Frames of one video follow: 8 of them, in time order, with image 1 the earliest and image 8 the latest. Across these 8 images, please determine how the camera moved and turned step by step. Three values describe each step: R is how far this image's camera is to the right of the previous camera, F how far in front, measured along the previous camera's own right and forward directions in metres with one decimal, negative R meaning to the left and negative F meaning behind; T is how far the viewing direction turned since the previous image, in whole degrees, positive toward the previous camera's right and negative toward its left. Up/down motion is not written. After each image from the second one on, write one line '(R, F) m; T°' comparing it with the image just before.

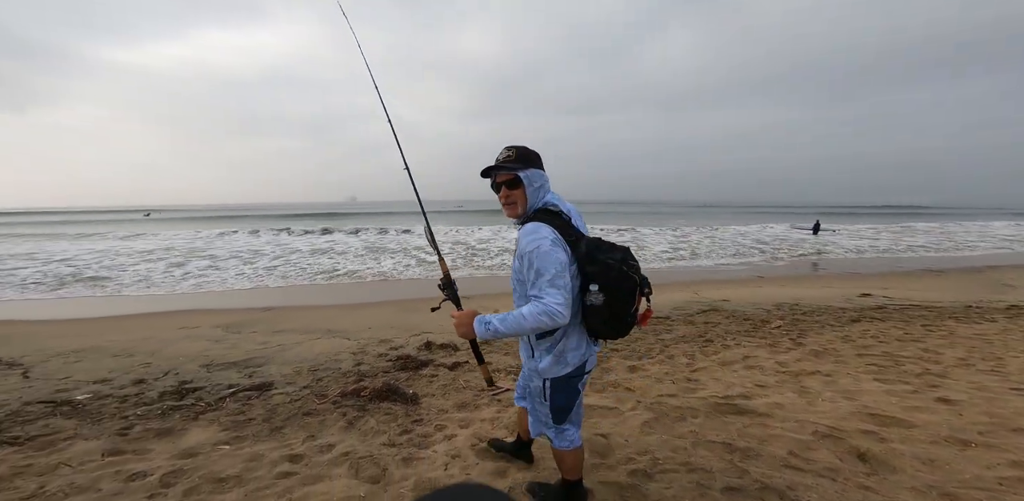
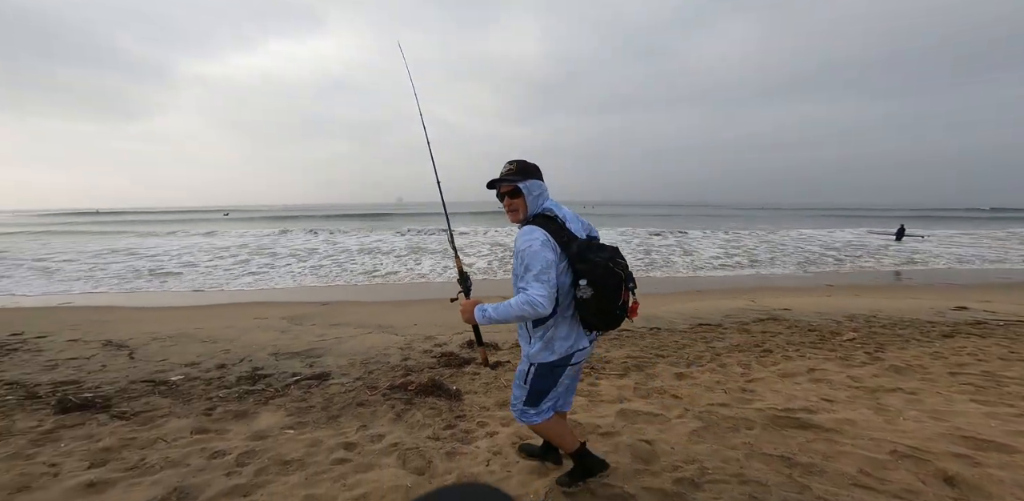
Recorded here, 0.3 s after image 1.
(0.0, 0.0) m; -7°
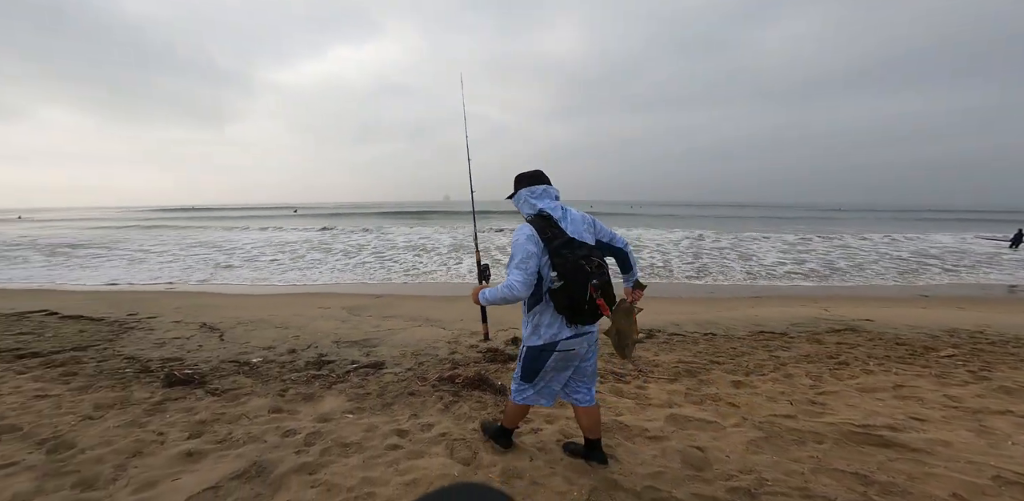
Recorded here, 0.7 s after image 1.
(0.0, 0.0) m; -7°
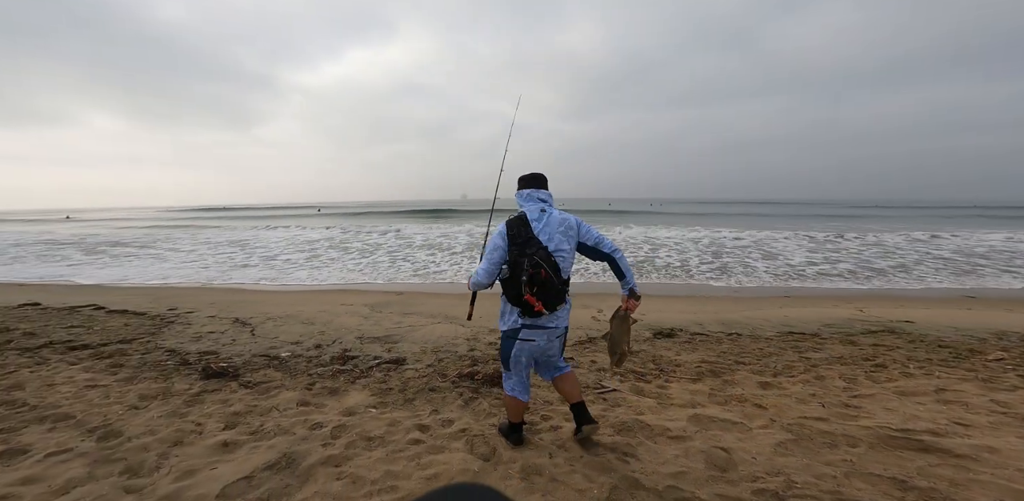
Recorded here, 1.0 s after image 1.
(0.0, 0.0) m; -3°
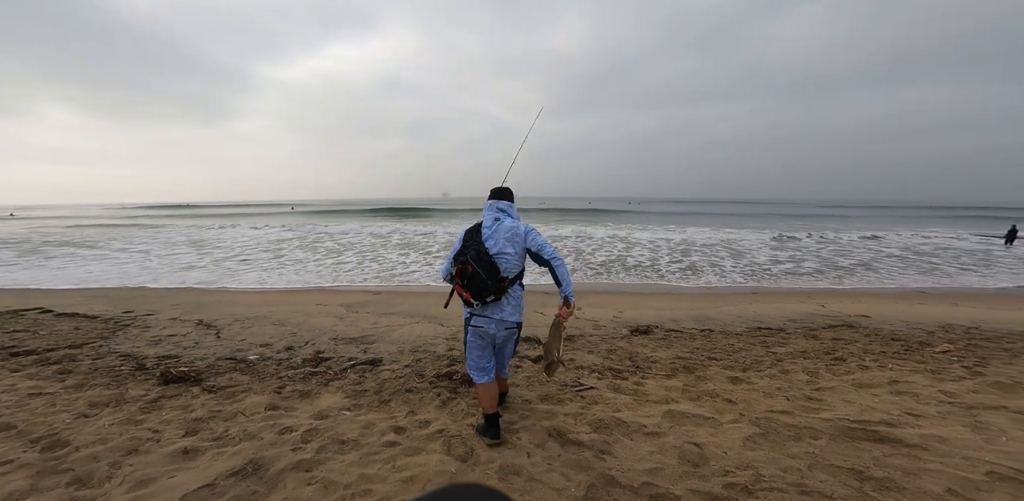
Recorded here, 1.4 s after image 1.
(0.0, 0.0) m; +3°
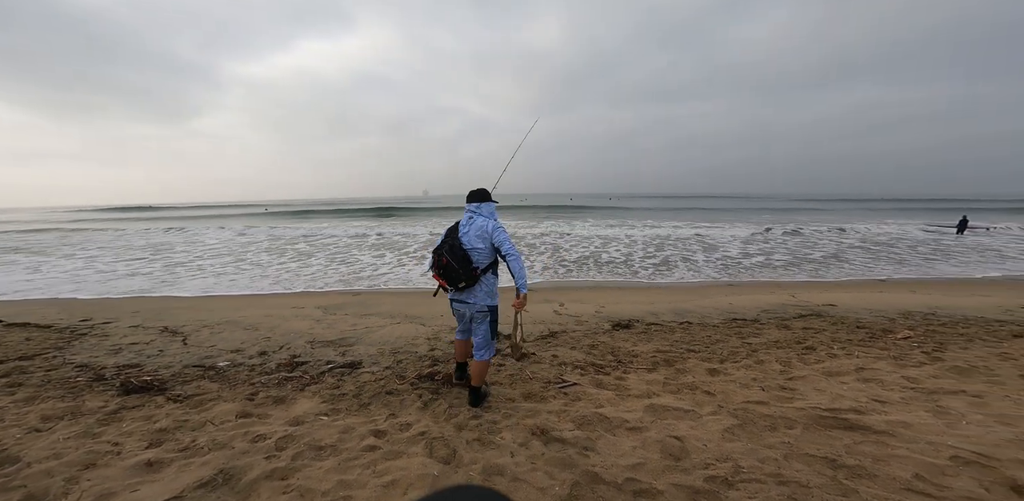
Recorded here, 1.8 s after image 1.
(0.0, 0.0) m; +3°
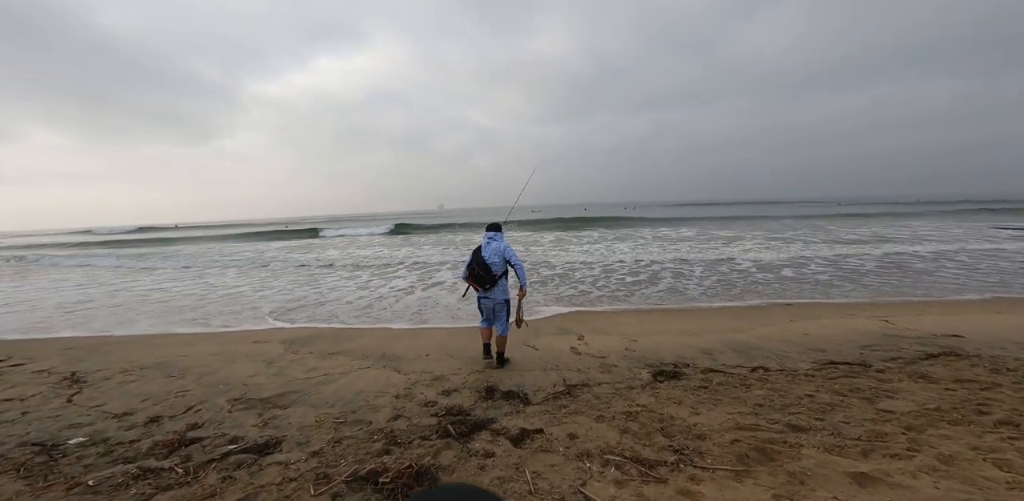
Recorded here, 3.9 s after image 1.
(+0.2, +1.5) m; -3°
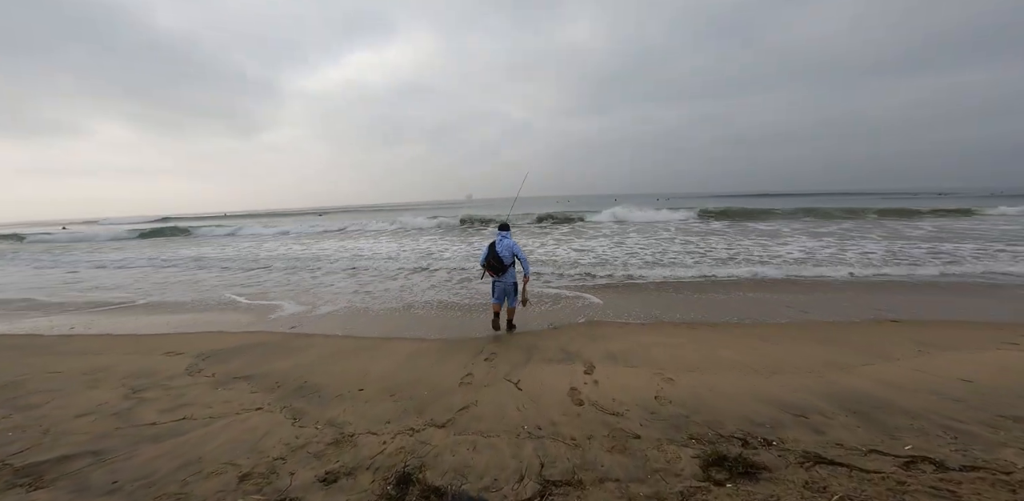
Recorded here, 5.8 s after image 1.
(+0.5, +1.7) m; -5°
